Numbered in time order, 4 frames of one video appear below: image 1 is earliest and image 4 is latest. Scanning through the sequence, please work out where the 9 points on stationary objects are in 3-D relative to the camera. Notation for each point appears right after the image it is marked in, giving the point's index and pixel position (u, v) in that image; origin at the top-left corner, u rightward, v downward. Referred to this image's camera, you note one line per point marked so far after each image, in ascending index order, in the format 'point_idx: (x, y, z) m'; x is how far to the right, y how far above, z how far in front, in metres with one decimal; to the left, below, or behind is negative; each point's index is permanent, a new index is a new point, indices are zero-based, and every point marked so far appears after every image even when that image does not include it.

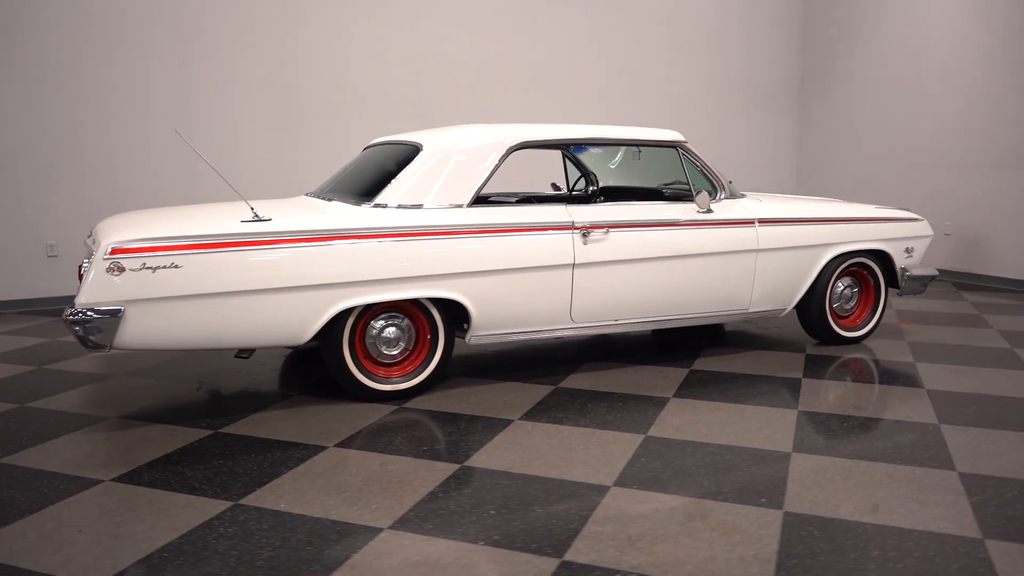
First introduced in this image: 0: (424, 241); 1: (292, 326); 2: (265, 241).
0: (-0.4, +0.2, +3.7) m
1: (-1.0, -0.2, +3.5) m
2: (-1.1, +0.2, +3.4) m
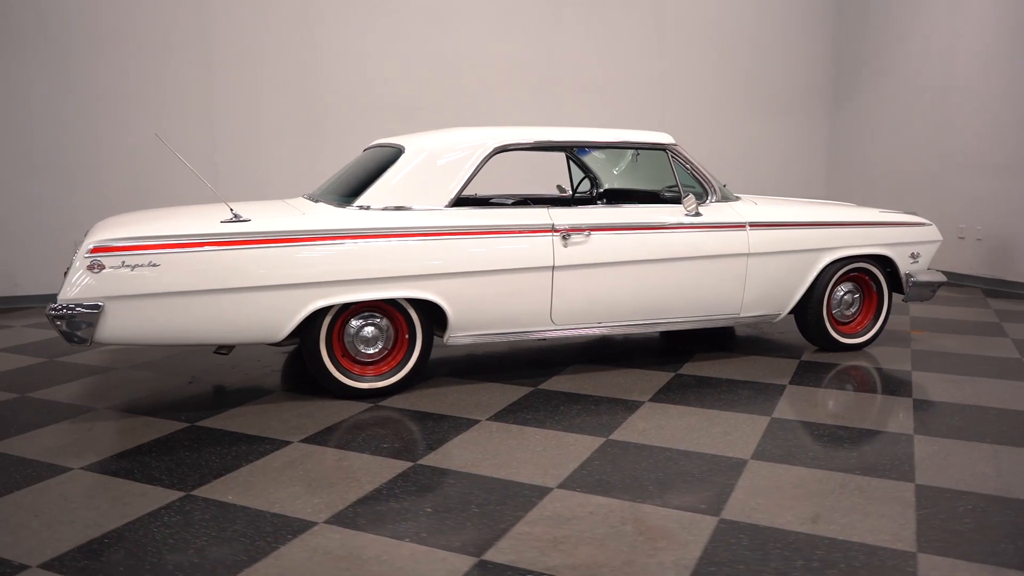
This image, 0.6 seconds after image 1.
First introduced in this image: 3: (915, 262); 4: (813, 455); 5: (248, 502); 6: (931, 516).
0: (-0.6, +0.2, +3.8) m
1: (-1.1, -0.2, +3.6) m
2: (-1.2, +0.2, +3.5) m
3: (+2.5, +0.2, +4.8) m
4: (+1.2, -0.7, +3.0) m
5: (-0.9, -0.7, +2.7) m
6: (+1.3, -0.7, +2.5) m
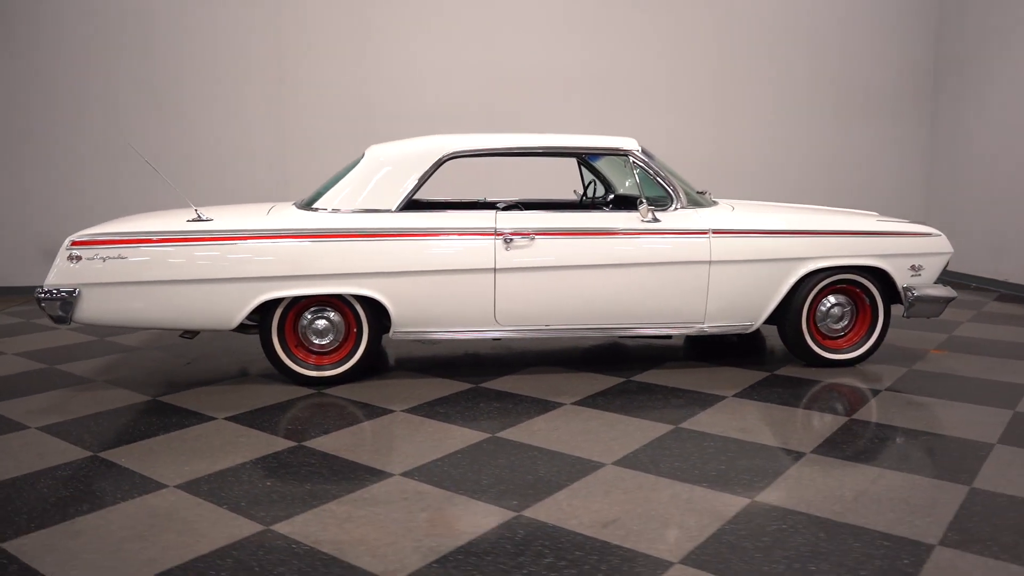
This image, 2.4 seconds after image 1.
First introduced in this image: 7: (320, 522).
0: (-0.9, +0.2, +4.0) m
1: (-1.5, -0.1, +4.0) m
2: (-1.6, +0.2, +3.9) m
3: (+2.3, +0.1, +4.5) m
4: (+0.6, -0.7, +3.0) m
5: (-1.5, -0.7, +3.1) m
6: (+0.7, -0.8, +2.4) m
7: (-0.6, -0.8, +2.5) m
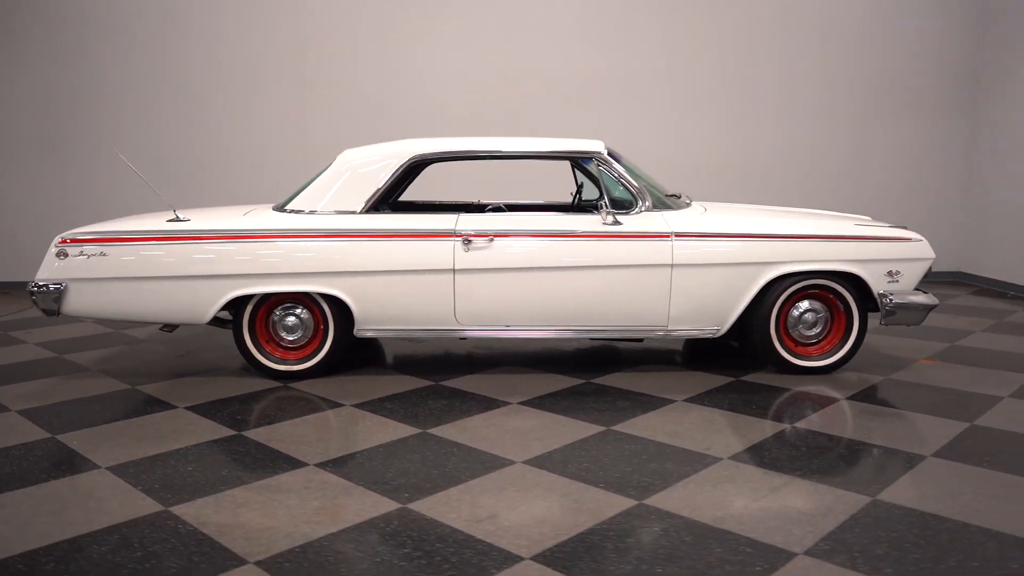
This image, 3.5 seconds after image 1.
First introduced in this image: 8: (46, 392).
0: (-1.1, +0.2, +4.2) m
1: (-1.7, -0.1, +4.2) m
2: (-1.8, +0.3, +4.2) m
3: (+2.1, 0.0, +4.3) m
4: (+0.3, -0.7, +3.0) m
5: (-1.8, -0.7, +3.3) m
6: (+0.3, -0.8, +2.4) m
7: (-1.0, -0.7, +2.7) m
8: (-2.5, -0.6, +4.1) m
